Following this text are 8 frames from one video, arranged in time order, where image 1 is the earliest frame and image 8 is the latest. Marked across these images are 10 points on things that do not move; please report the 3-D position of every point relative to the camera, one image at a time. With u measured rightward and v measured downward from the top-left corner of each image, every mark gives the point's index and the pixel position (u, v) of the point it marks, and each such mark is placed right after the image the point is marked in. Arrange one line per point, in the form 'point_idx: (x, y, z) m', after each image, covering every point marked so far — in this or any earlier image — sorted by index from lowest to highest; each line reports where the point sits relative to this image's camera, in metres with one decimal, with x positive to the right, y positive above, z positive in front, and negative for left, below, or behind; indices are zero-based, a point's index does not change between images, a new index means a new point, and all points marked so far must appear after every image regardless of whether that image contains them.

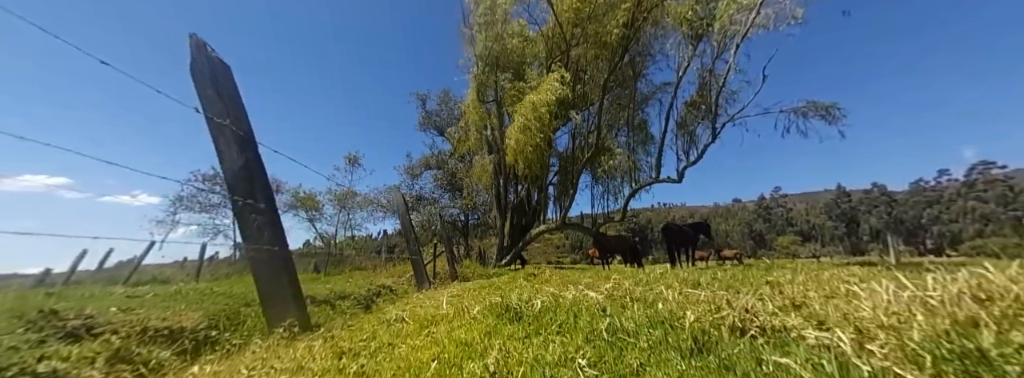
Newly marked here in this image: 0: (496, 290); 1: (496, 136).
0: (-0.3, -1.7, +4.6) m
1: (-1.0, +3.2, +16.9) m
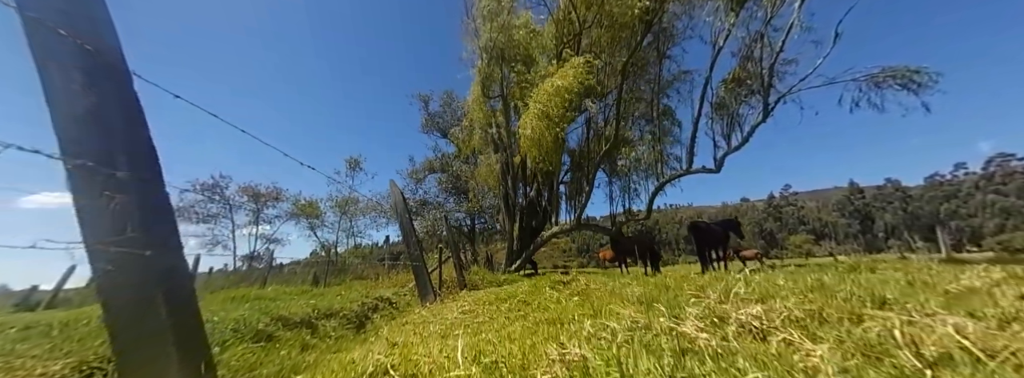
0: (+0.1, -1.5, +3.6) m
1: (-0.5, +3.2, +15.9) m
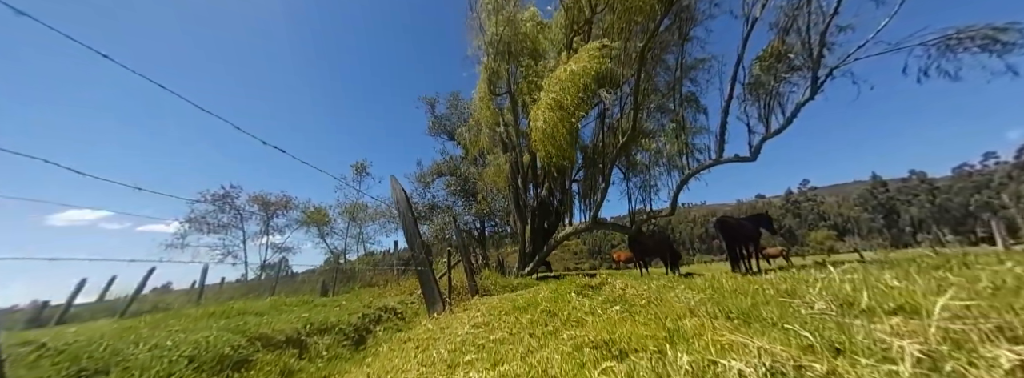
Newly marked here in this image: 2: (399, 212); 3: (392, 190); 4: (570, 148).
0: (+0.3, -1.4, +2.9) m
1: (0.0, +3.2, +15.3) m
2: (-2.1, -0.4, +5.0) m
3: (-2.3, 0.0, +5.1) m
4: (+2.1, +1.5, +9.9) m
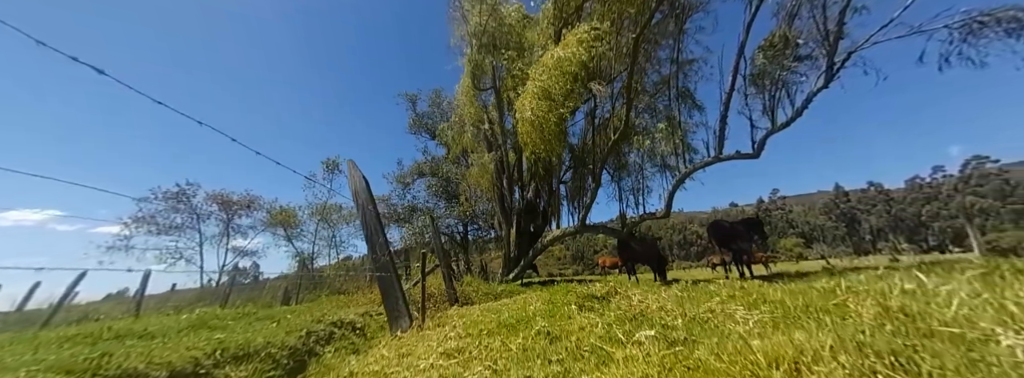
0: (+0.2, -1.2, +2.1) m
1: (-0.8, +3.1, +14.6) m
2: (-2.3, -0.2, +4.0) m
3: (-2.5, +0.1, +4.2) m
4: (+1.6, +1.5, +9.2) m
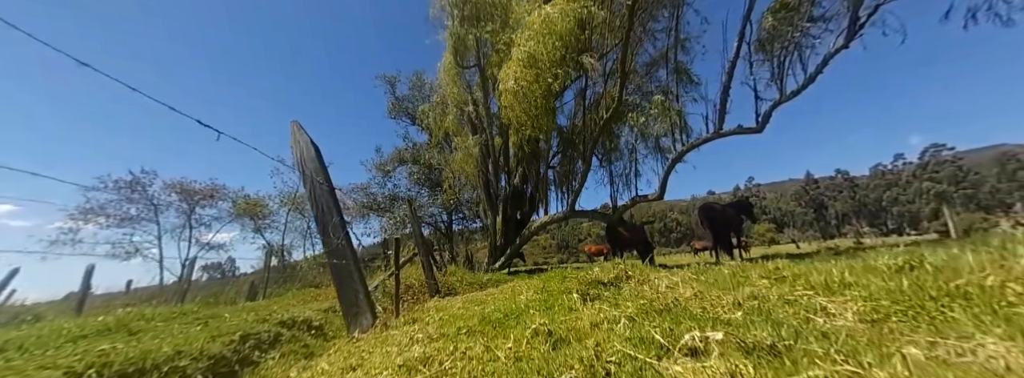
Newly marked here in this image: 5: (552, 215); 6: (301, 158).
0: (+0.1, -0.9, +1.5) m
1: (-1.5, +3.9, +13.7) m
2: (-2.5, +0.1, +3.2) m
3: (-2.7, +0.5, +3.4) m
4: (+1.2, +2.1, +8.5) m
5: (+2.0, -1.3, +13.2) m
6: (-2.5, +0.4, +3.3) m
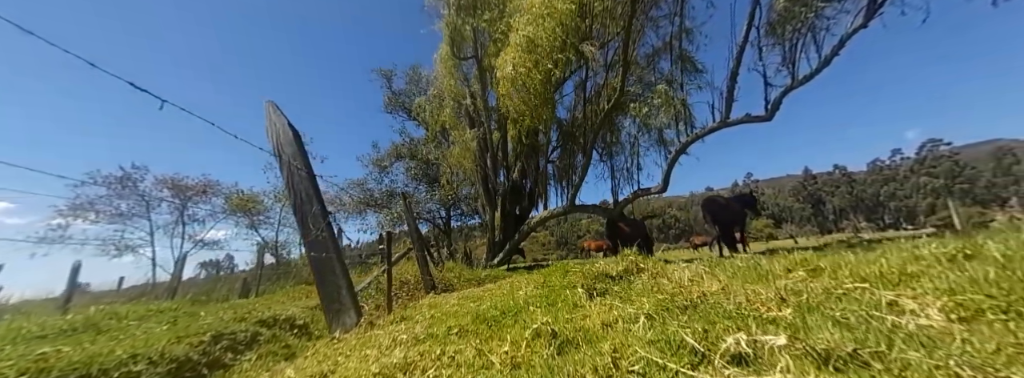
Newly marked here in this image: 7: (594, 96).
0: (+0.1, -0.7, +1.2) m
1: (-1.6, +4.2, +13.4) m
2: (-2.5, +0.3, +2.9) m
3: (-2.7, +0.7, +3.1) m
4: (+1.1, +2.3, +8.2) m
5: (+1.9, -1.0, +13.0) m
6: (-2.6, +0.5, +3.0) m
7: (+2.9, +3.4, +9.8) m
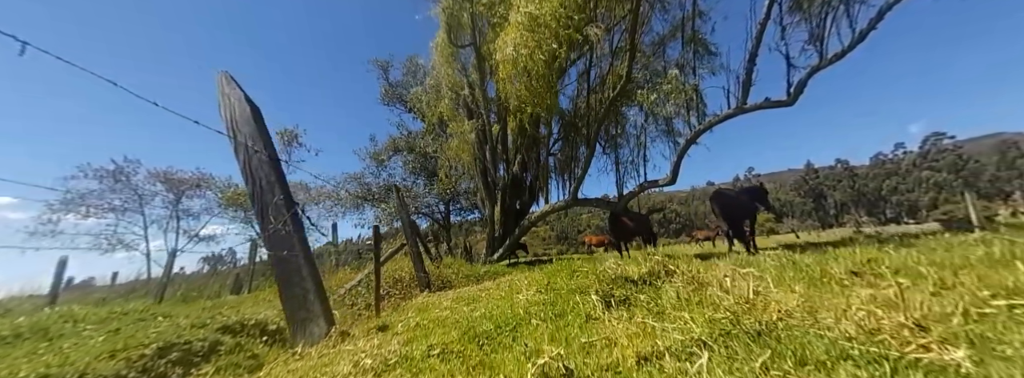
0: (+0.1, -0.7, +0.8) m
1: (-1.6, +4.5, +12.9) m
2: (-2.5, +0.4, +2.5) m
3: (-2.7, +0.8, +2.6) m
4: (+1.1, +2.6, +7.7) m
5: (+1.9, -0.7, +12.5) m
6: (-2.6, +0.6, +2.5) m
7: (+2.9, +3.6, +9.3) m
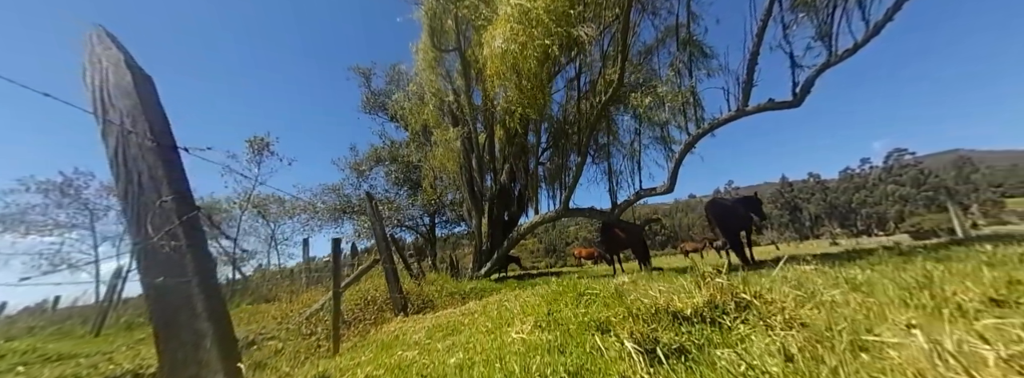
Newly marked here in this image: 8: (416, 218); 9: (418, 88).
0: (+0.1, -0.6, +0.1) m
1: (-2.1, +4.0, +12.3) m
2: (-2.6, +0.4, +1.8) m
3: (-2.8, +0.8, +1.9) m
4: (+0.8, +2.3, +7.3) m
5: (+1.4, -1.1, +12.0) m
6: (-2.6, +0.6, +1.8) m
7: (+2.6, +3.3, +8.9) m
8: (-7.0, -2.1, +20.0) m
9: (-4.5, +4.8, +13.2) m
